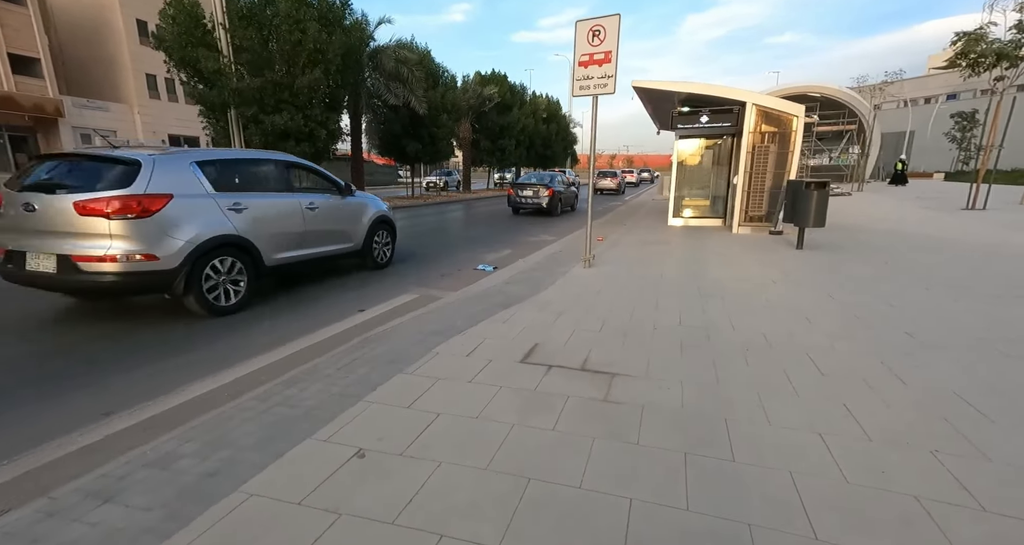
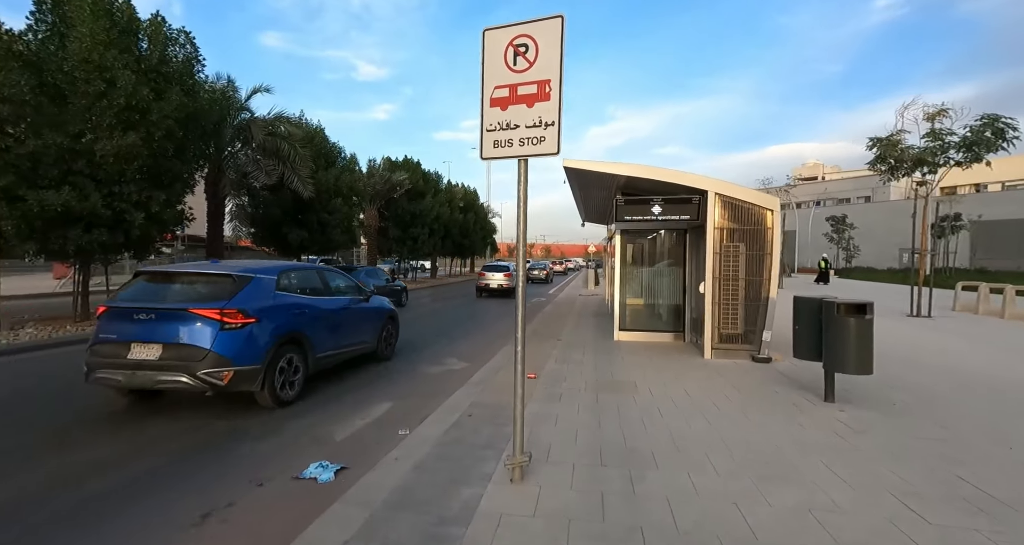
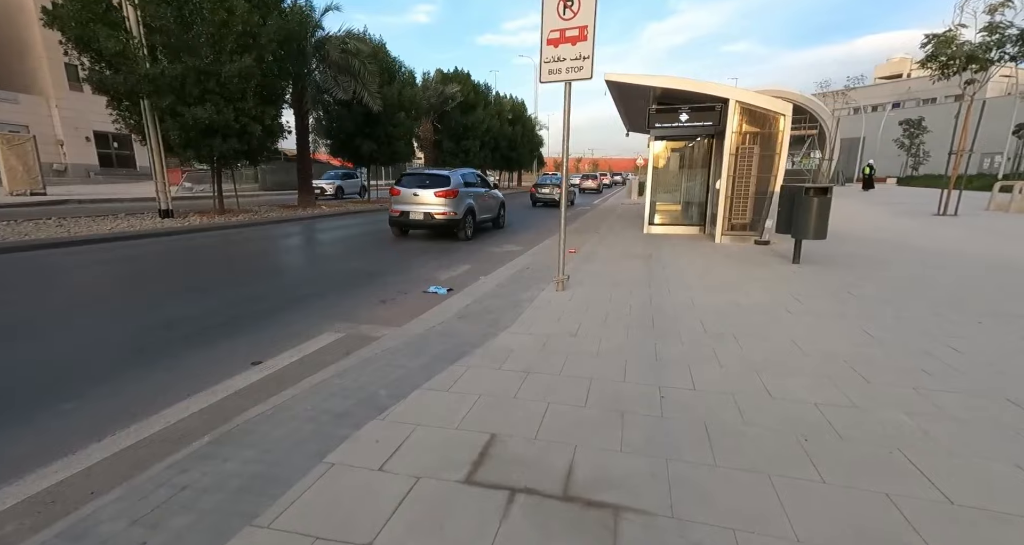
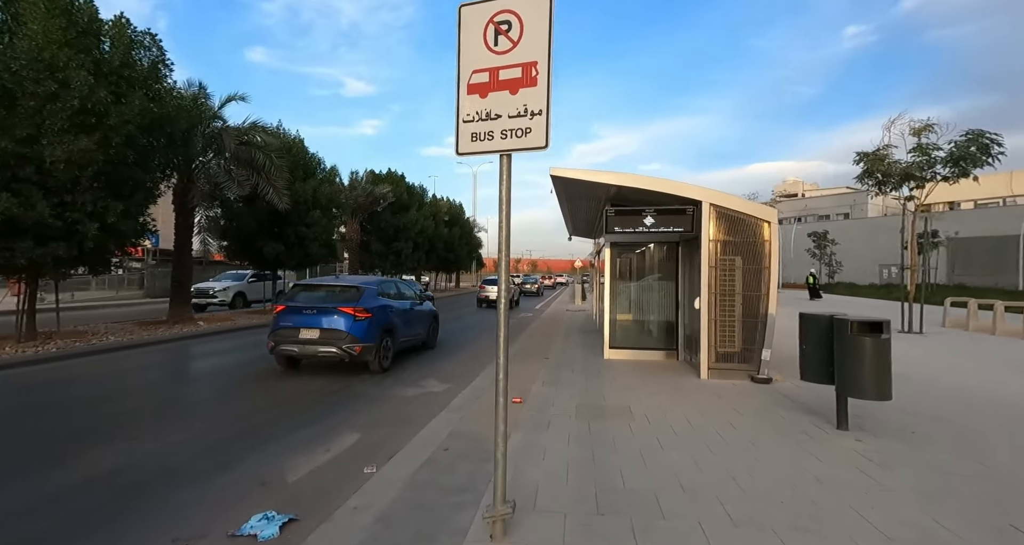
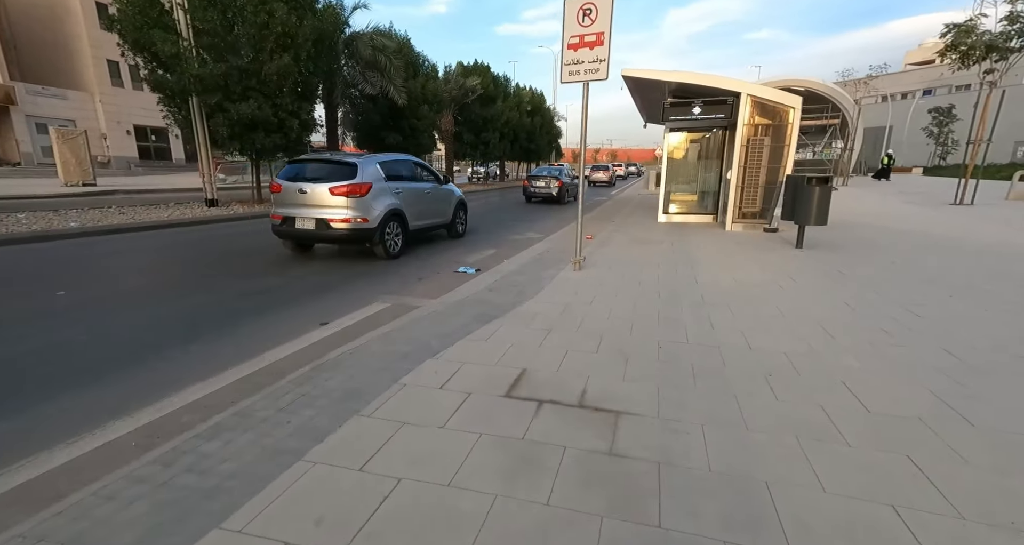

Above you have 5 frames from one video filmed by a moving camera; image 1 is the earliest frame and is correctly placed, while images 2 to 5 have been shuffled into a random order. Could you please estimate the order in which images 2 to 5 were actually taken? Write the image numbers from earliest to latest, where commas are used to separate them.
5, 3, 2, 4
